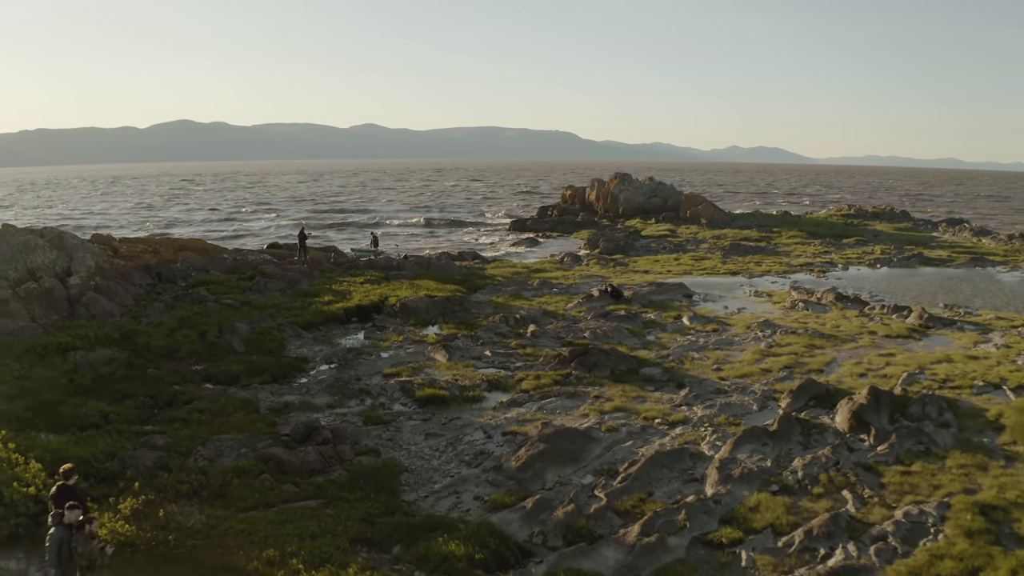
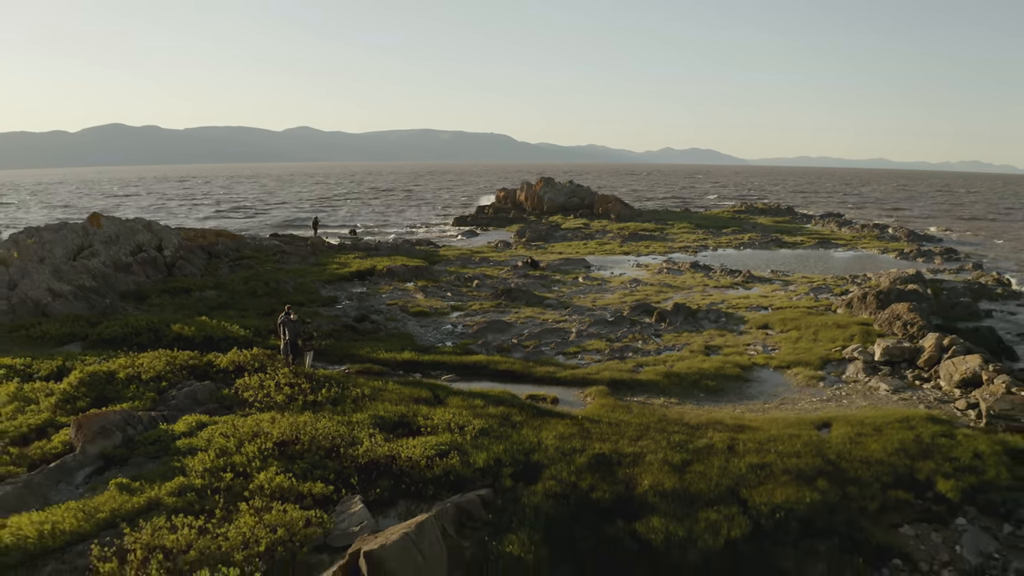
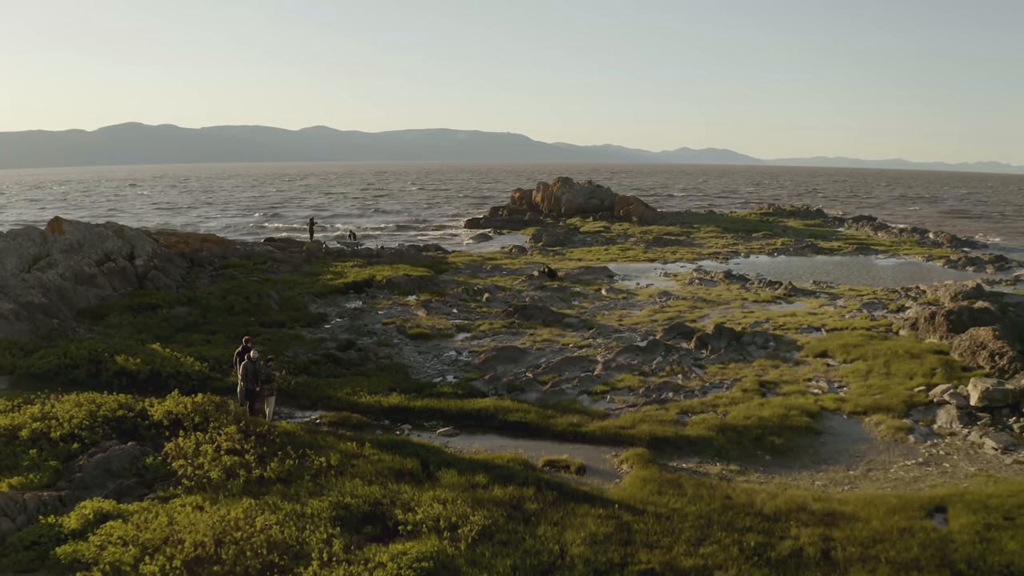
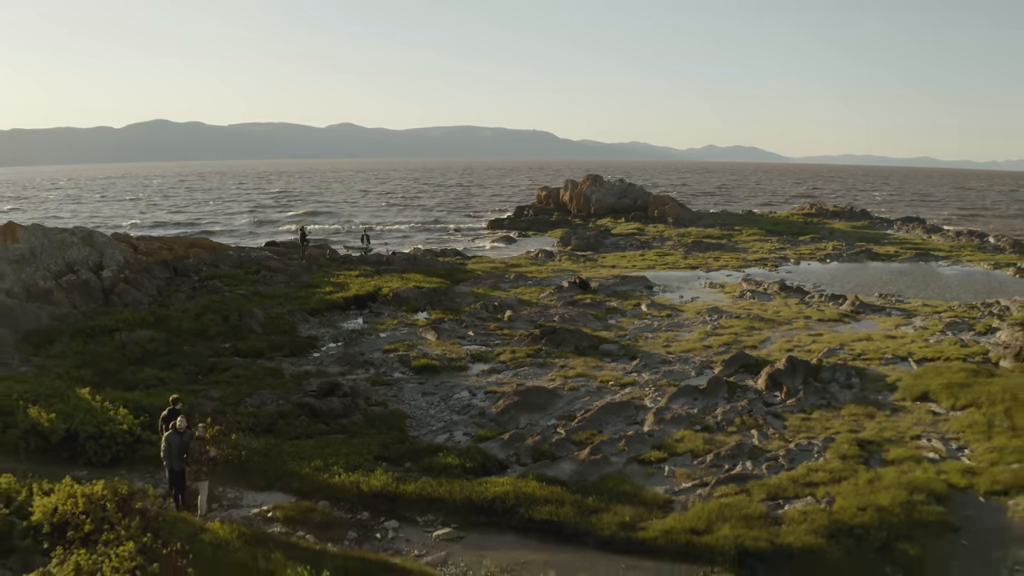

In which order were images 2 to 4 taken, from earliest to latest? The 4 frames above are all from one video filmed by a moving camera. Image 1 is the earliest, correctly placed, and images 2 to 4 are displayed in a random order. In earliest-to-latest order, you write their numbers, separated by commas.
4, 3, 2
